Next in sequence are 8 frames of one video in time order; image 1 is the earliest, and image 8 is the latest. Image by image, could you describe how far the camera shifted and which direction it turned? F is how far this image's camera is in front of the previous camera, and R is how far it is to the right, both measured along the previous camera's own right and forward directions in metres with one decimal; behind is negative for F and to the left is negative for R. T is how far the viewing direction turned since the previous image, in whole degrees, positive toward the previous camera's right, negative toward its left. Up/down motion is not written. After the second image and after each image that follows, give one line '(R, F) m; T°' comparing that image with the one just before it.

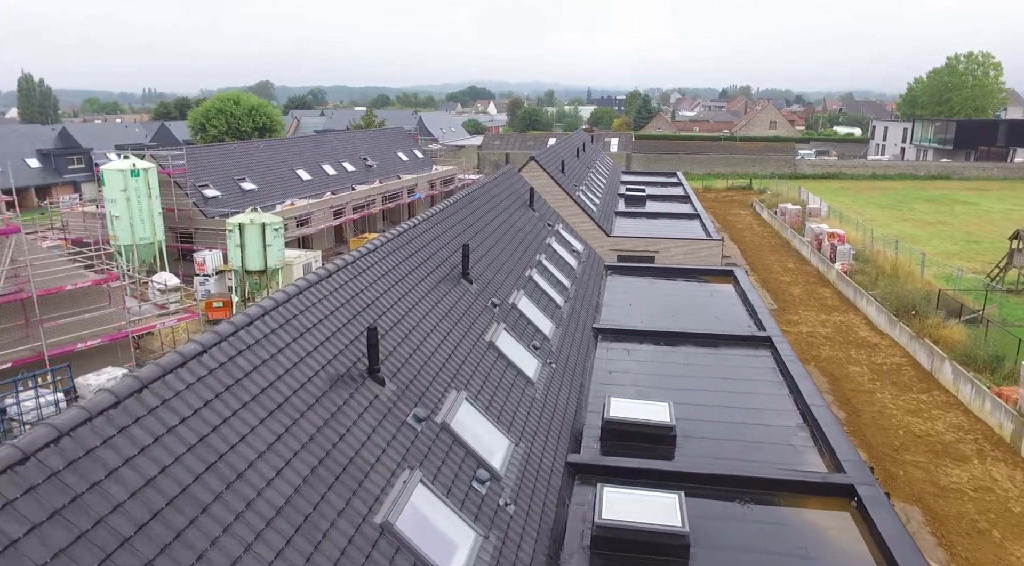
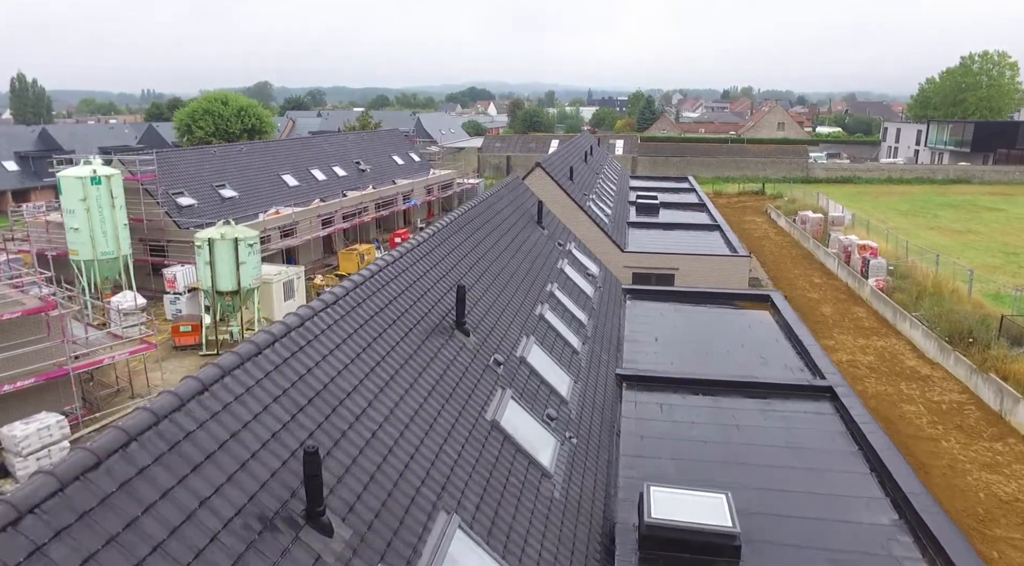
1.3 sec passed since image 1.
(-0.1, +2.7) m; 0°
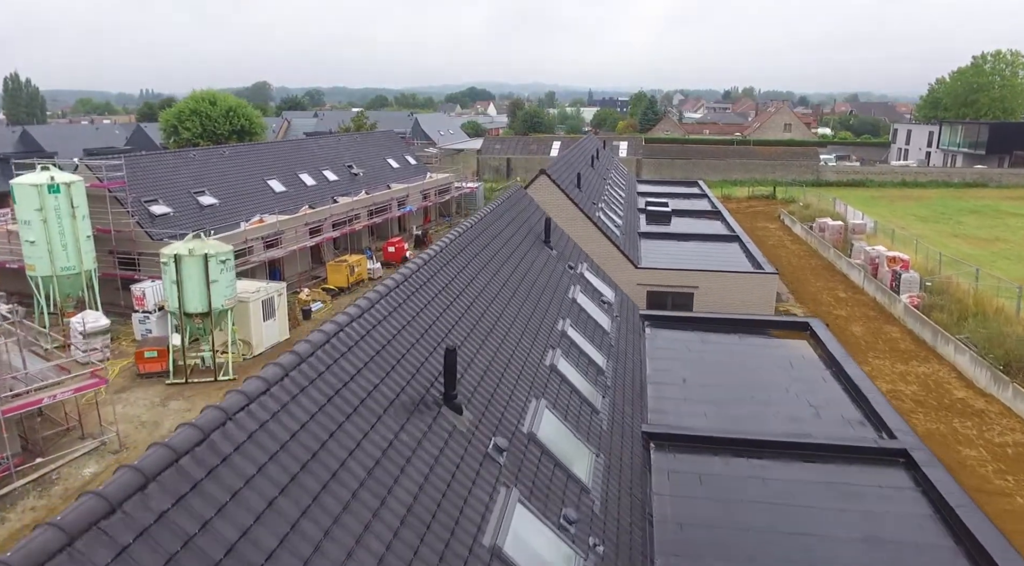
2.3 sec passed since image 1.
(-0.1, +2.3) m; 0°
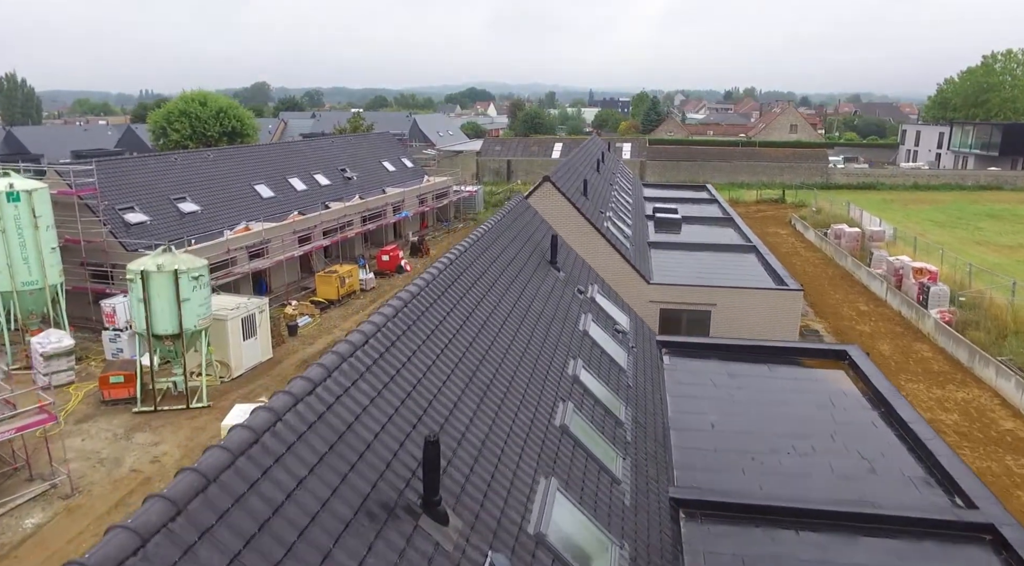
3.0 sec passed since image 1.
(0.0, +1.8) m; 0°
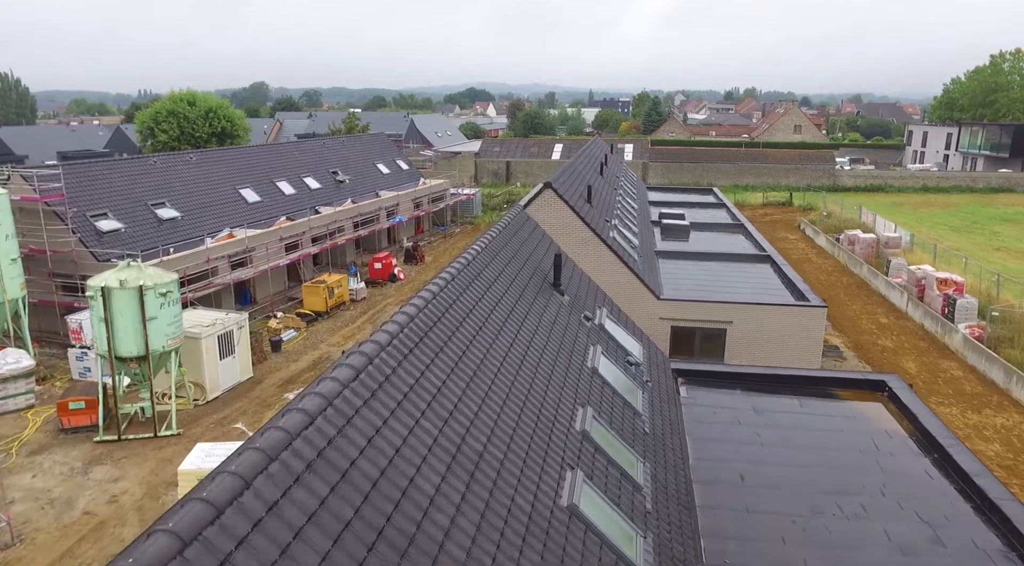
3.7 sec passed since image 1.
(0.0, +1.6) m; 0°
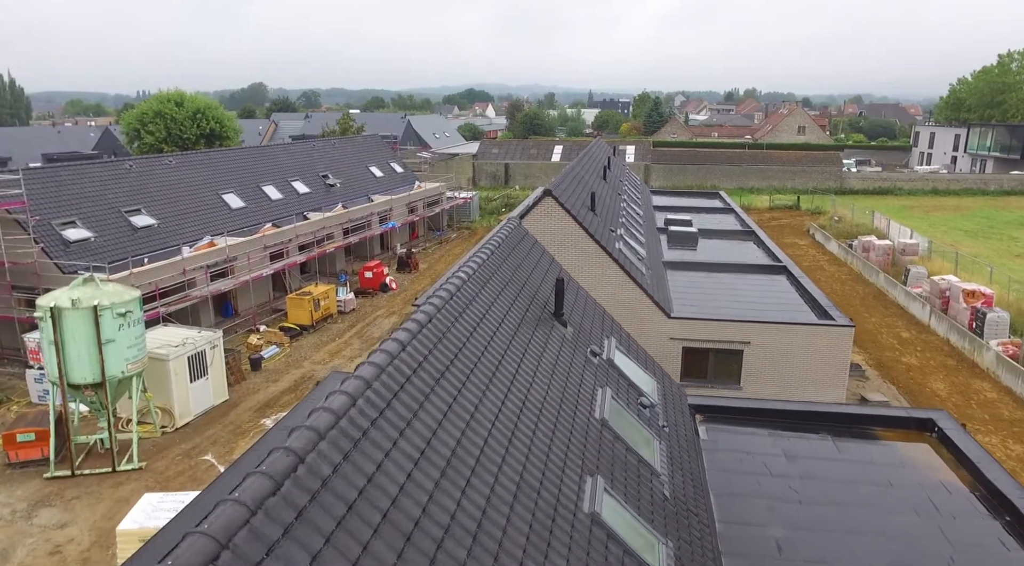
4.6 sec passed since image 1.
(+0.1, +1.6) m; 0°
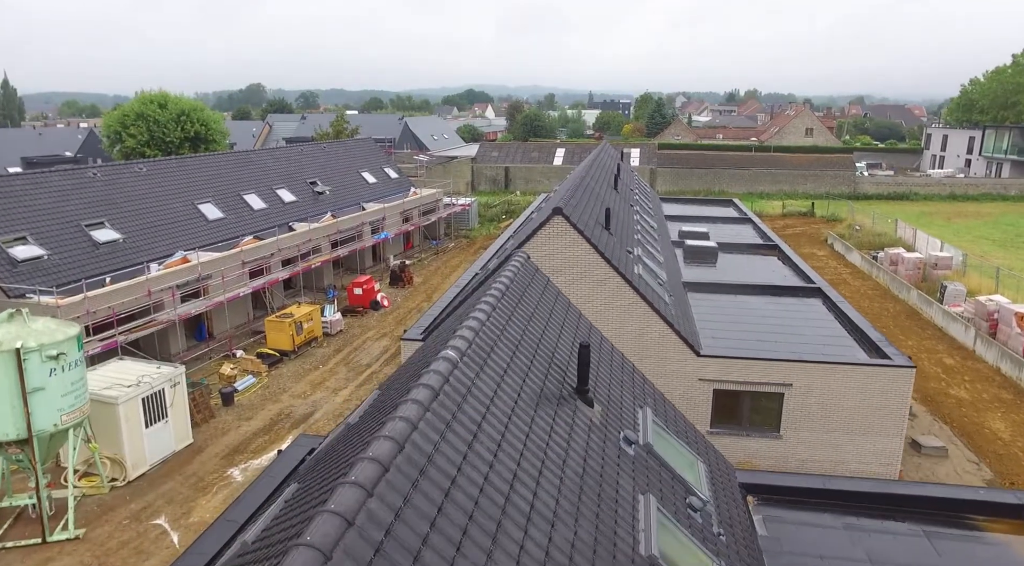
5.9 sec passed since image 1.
(-0.1, +2.4) m; 0°
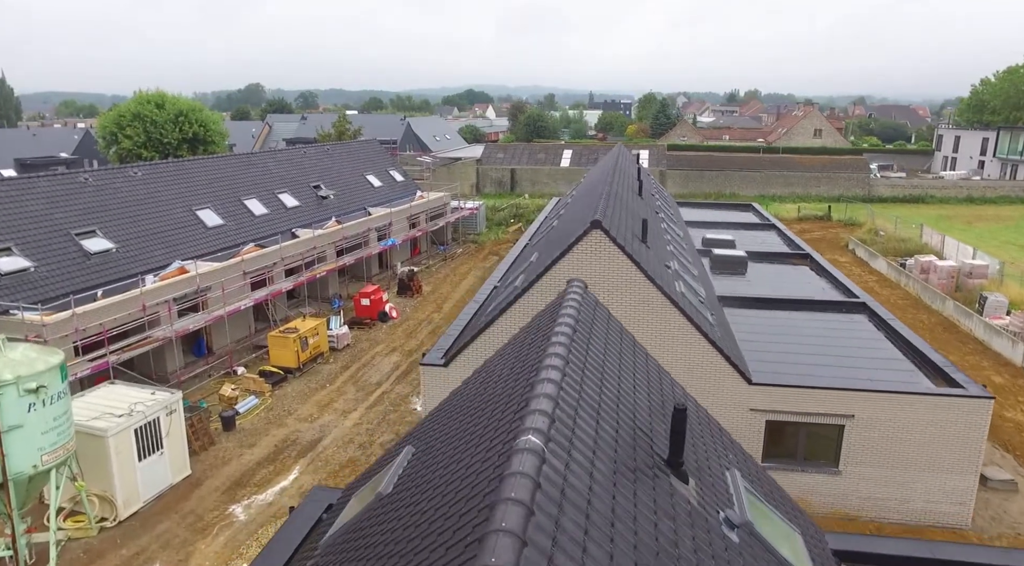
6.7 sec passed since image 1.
(-0.6, +1.4) m; 0°
